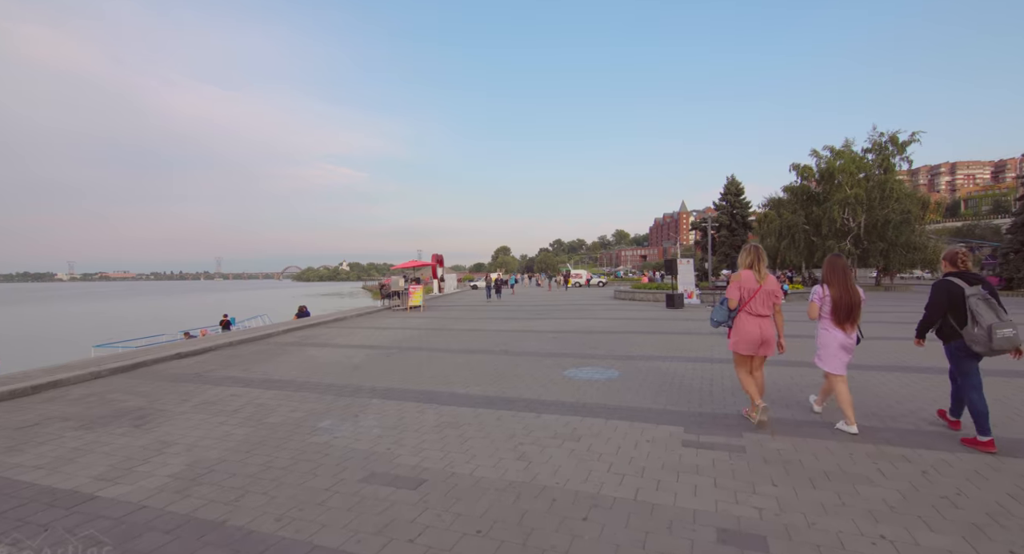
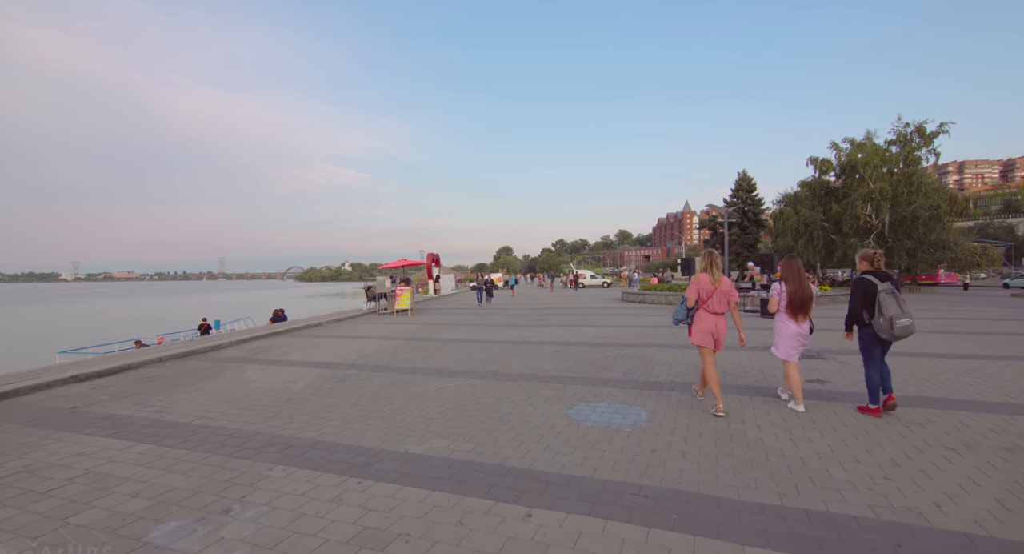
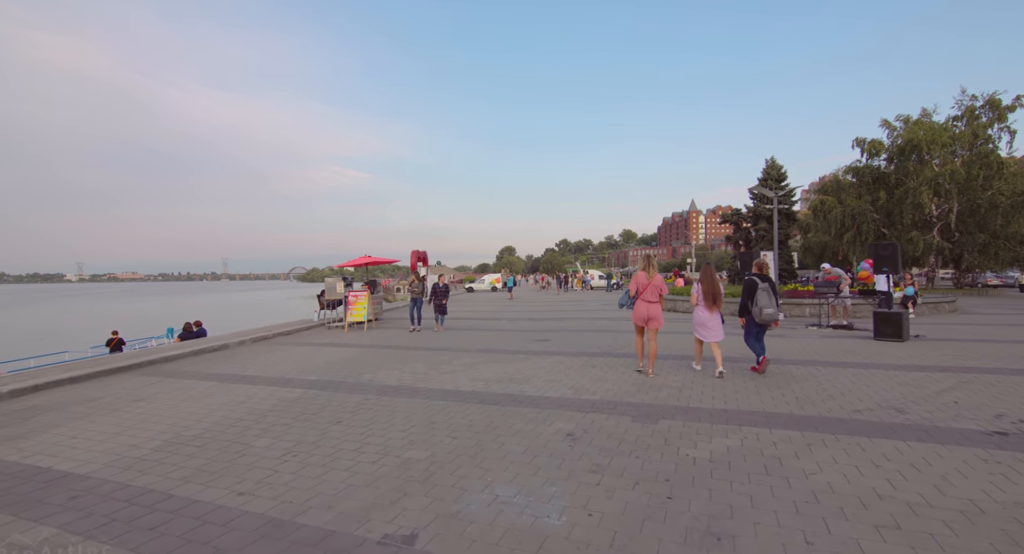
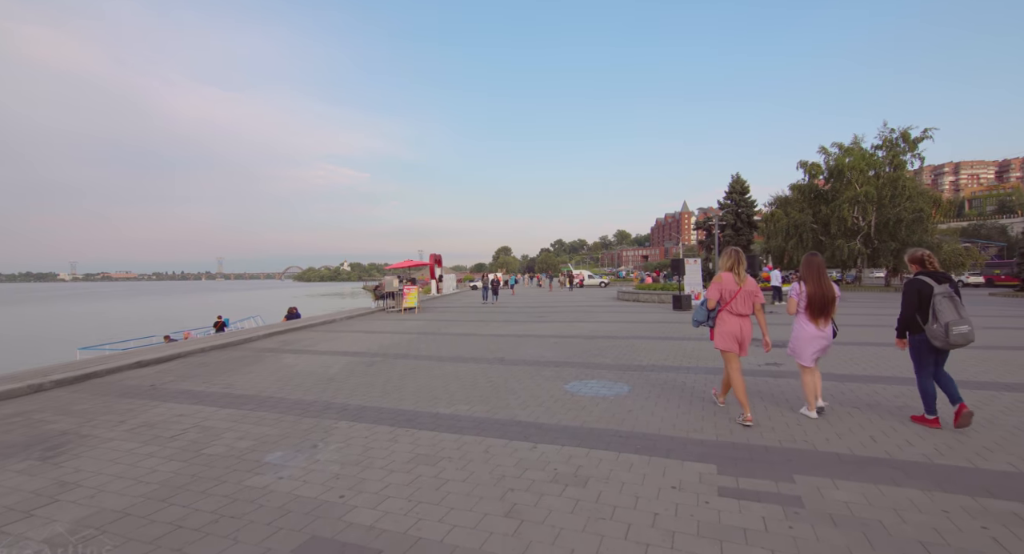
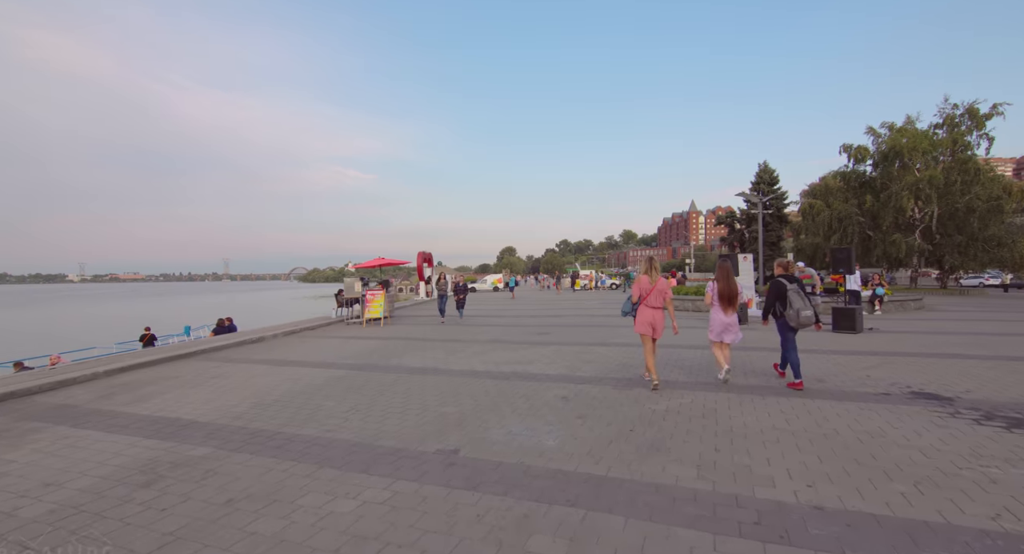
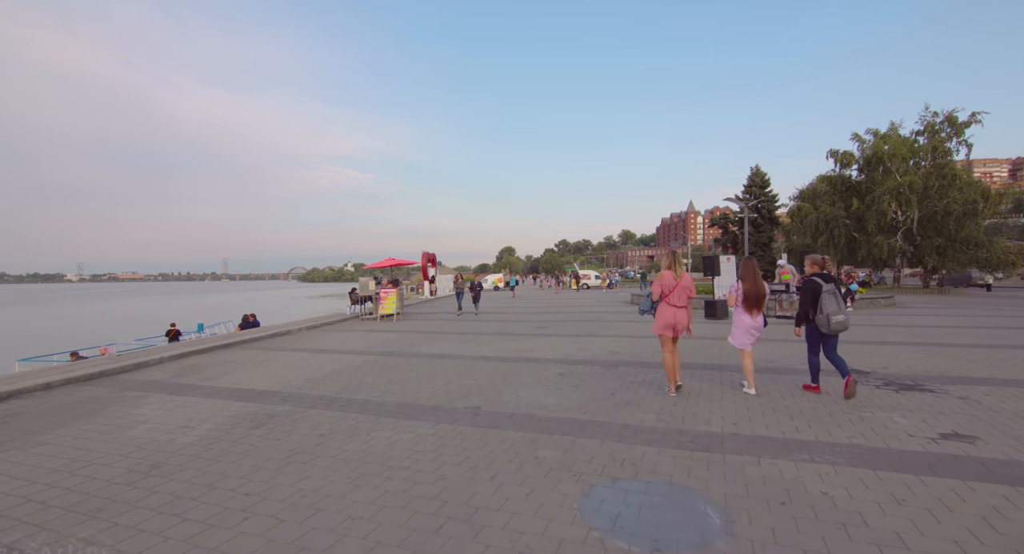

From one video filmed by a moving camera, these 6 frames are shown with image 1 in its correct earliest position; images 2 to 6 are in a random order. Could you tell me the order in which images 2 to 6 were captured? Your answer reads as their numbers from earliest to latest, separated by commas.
4, 2, 6, 5, 3
